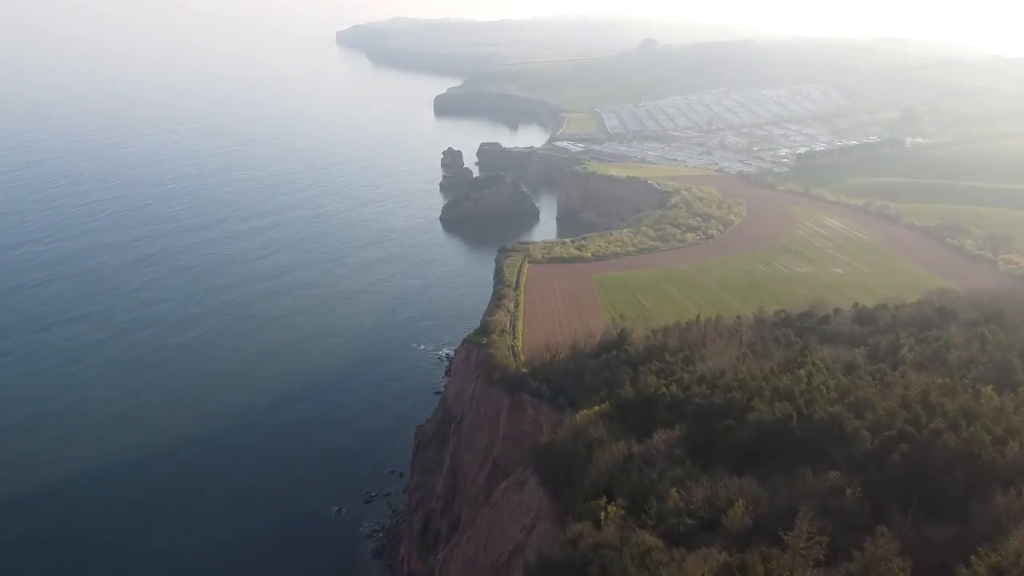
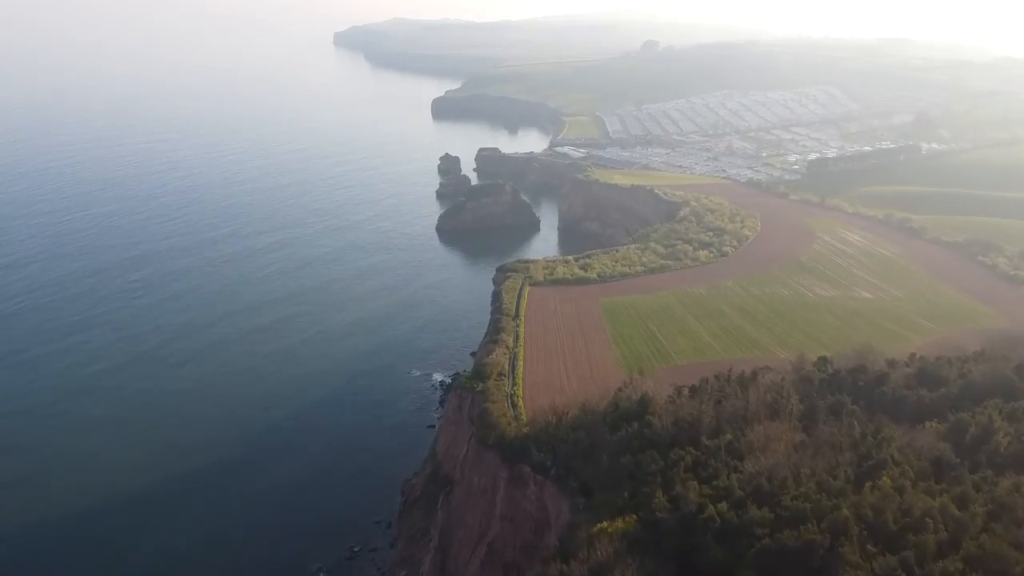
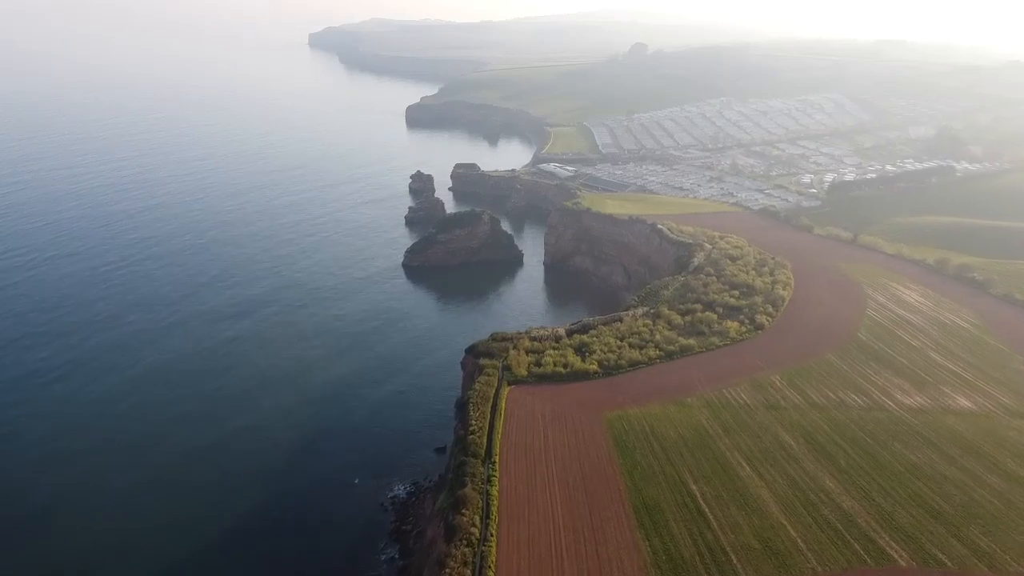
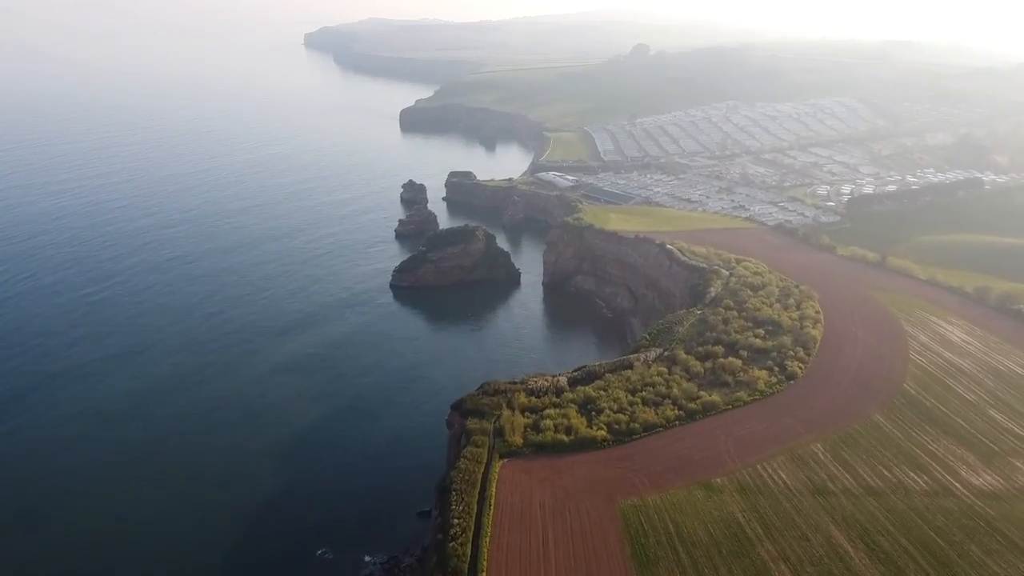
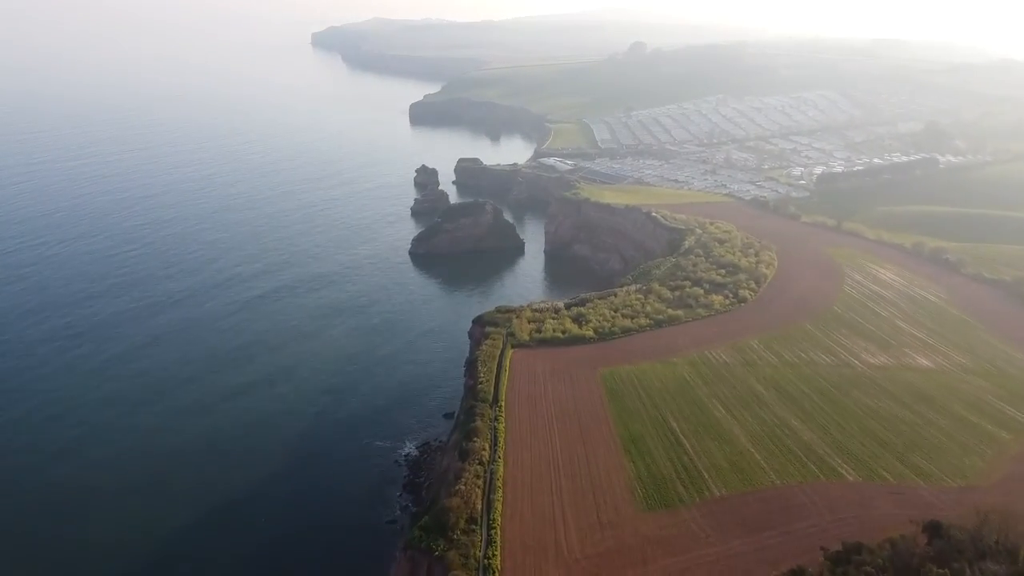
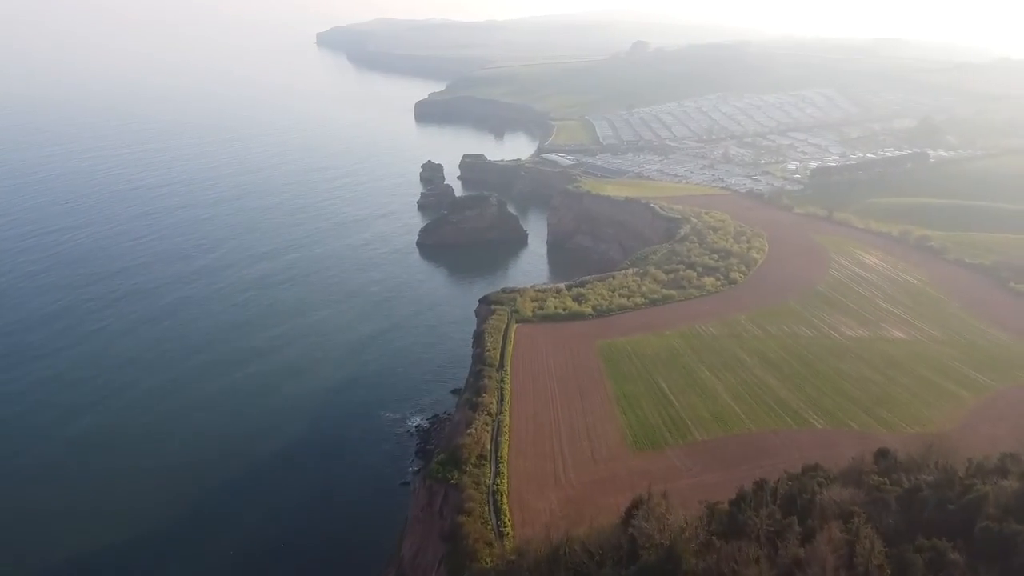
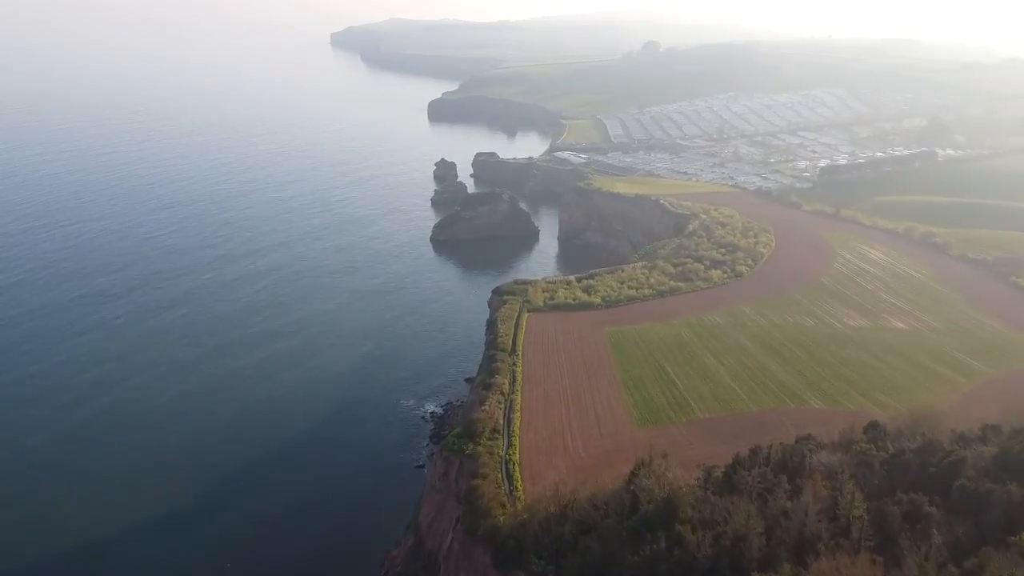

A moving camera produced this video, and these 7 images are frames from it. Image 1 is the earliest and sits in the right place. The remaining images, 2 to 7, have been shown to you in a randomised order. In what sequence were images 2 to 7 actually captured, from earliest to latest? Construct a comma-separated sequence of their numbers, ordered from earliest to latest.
2, 7, 6, 5, 3, 4
